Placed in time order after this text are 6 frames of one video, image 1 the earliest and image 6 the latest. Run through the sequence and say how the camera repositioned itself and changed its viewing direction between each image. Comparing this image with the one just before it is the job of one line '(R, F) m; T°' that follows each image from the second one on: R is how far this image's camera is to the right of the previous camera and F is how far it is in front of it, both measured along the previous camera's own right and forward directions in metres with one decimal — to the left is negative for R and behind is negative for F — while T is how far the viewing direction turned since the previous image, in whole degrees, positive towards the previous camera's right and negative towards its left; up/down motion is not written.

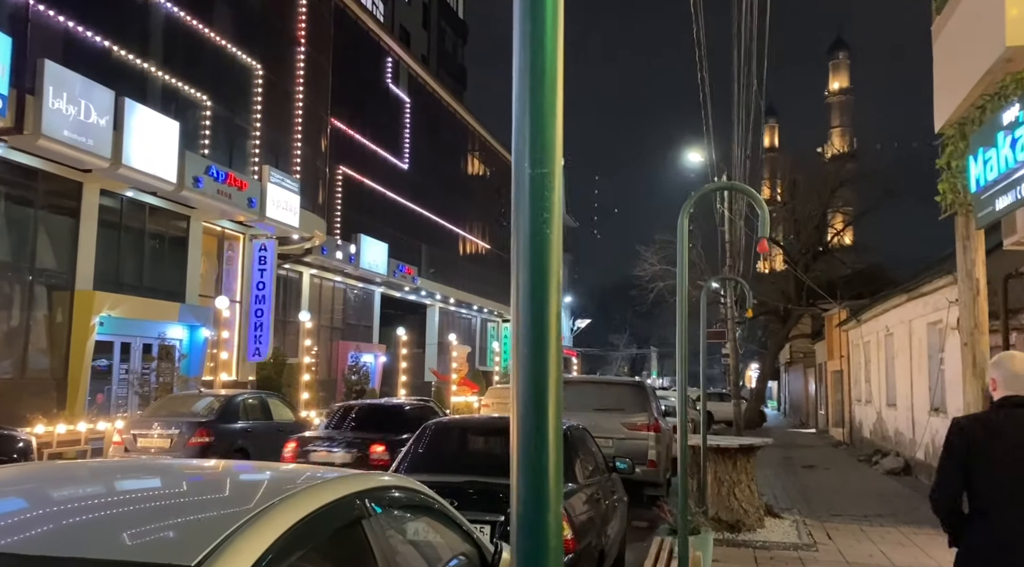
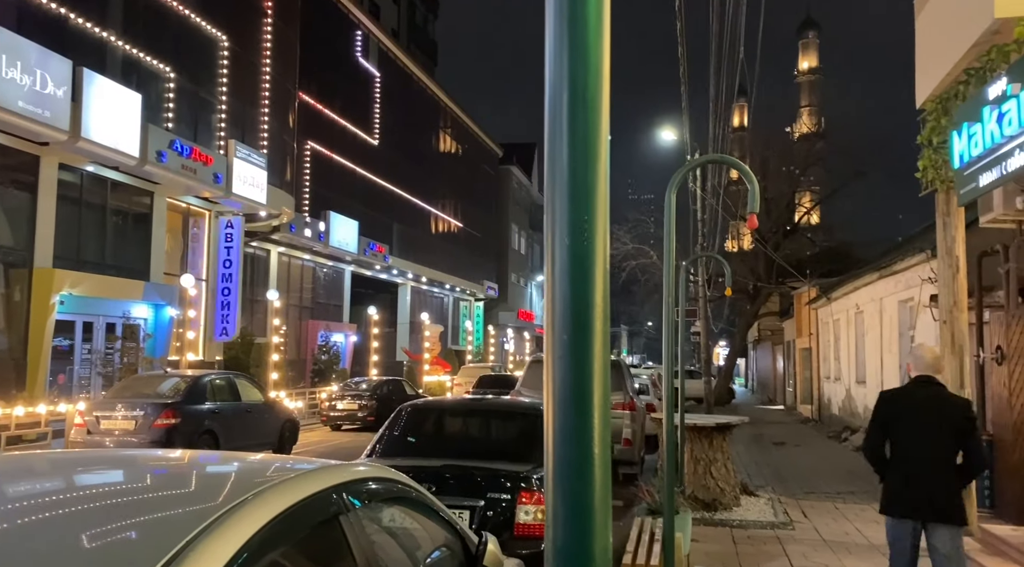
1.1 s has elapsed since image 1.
(-0.1, +0.2) m; +2°
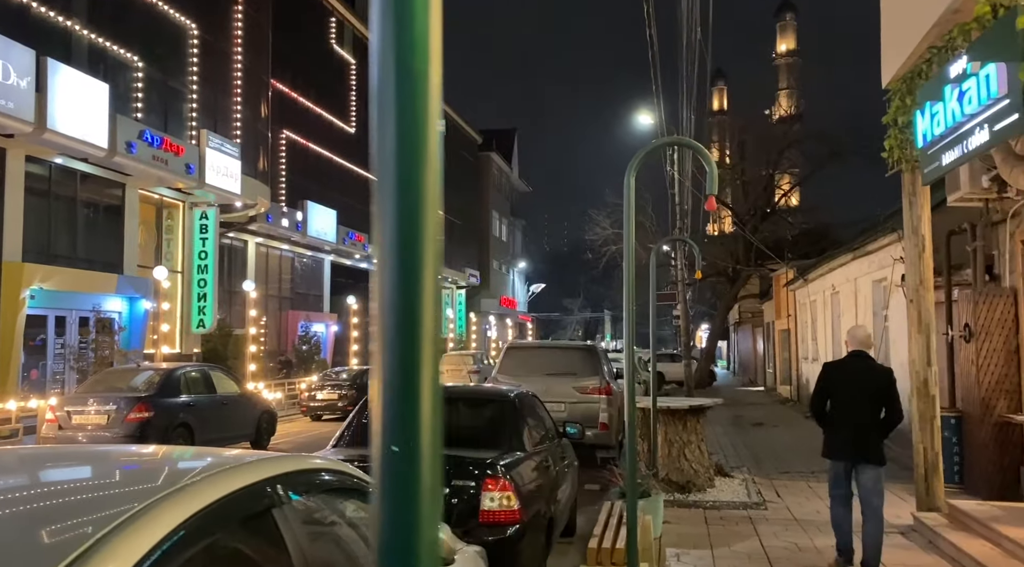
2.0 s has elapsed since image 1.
(+0.1, 0.0) m; +1°
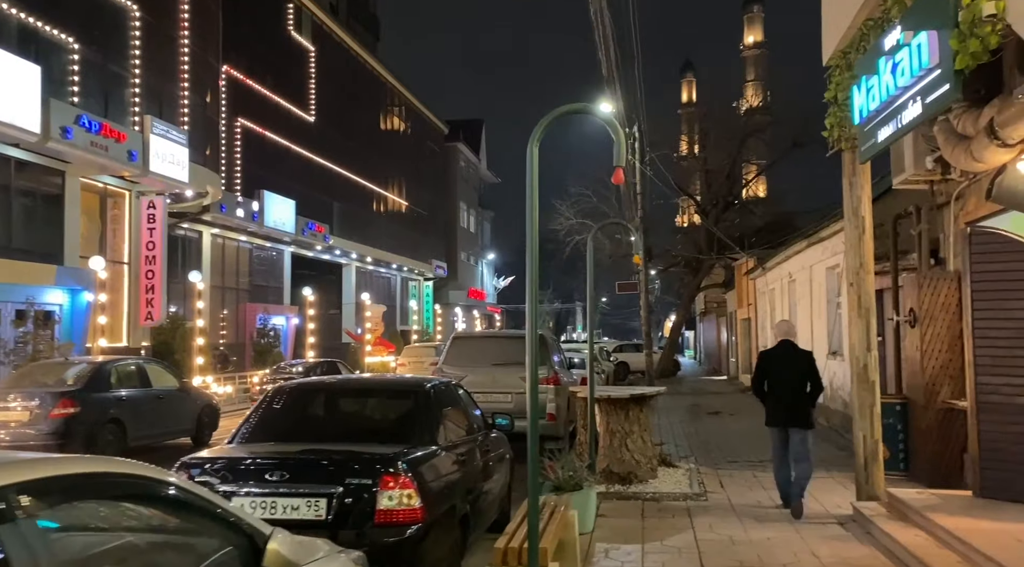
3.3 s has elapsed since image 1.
(+0.4, +0.3) m; +2°
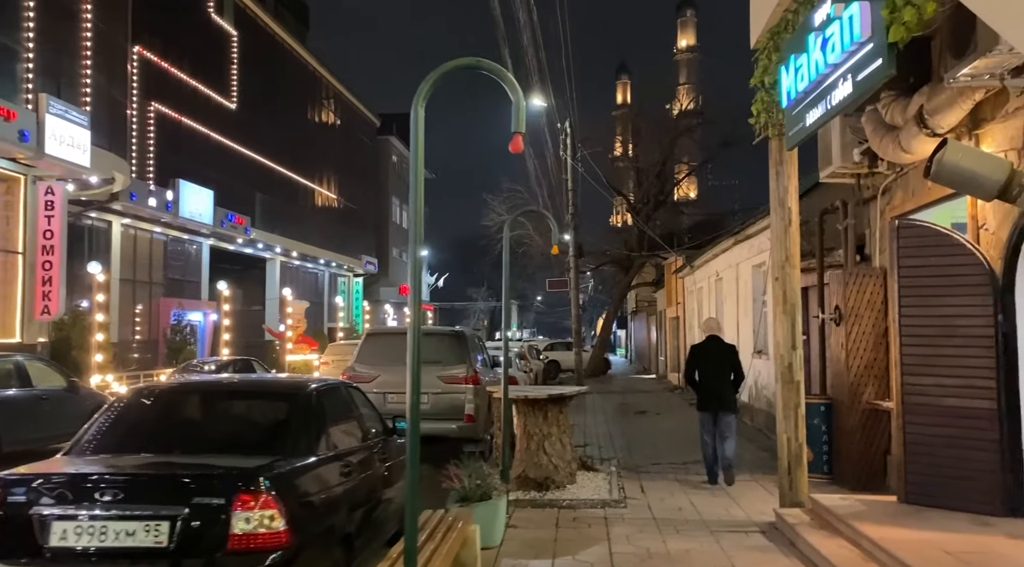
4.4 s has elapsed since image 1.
(+0.2, +0.6) m; +4°
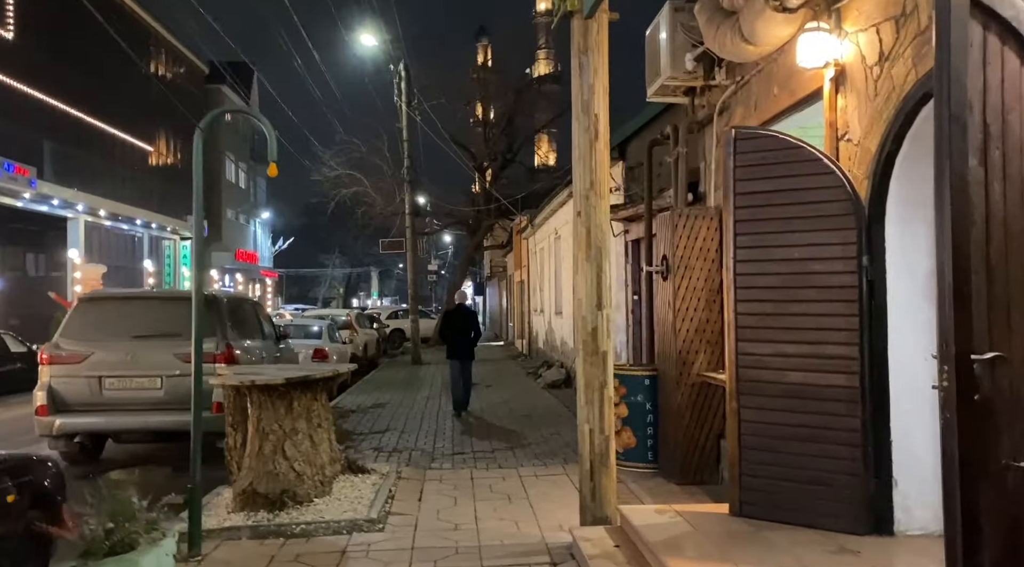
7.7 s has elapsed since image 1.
(+1.0, +2.1) m; +9°
